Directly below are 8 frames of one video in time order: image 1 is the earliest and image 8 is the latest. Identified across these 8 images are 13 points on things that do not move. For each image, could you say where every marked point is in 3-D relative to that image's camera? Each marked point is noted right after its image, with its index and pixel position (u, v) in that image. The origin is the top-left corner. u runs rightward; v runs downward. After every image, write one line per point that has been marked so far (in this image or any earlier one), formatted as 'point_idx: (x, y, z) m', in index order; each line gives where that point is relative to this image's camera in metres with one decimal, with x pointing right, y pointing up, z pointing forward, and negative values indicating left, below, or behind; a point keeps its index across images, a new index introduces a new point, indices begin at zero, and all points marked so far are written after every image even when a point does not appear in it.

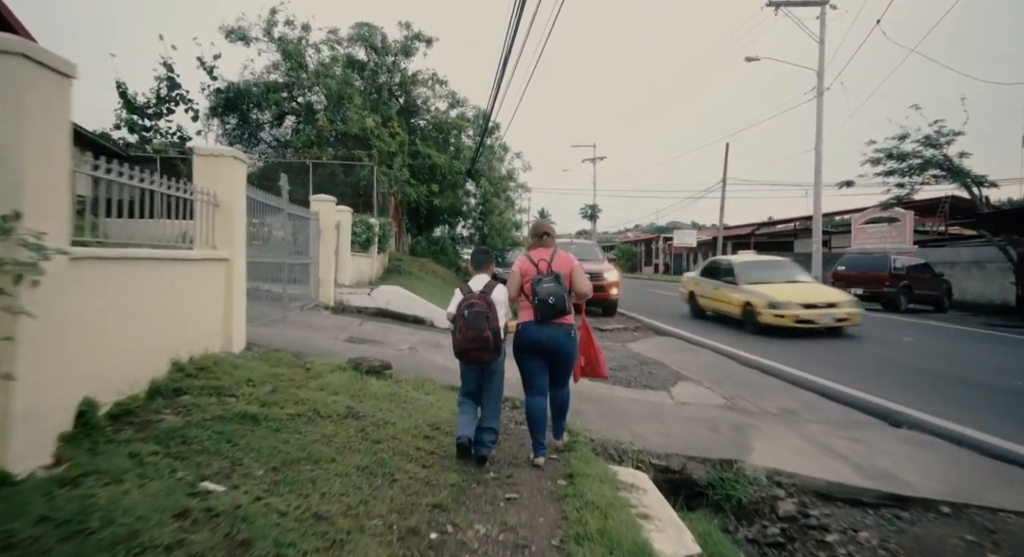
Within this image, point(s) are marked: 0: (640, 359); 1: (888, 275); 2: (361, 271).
0: (+2.0, -1.3, +8.2) m
1: (+11.2, +0.1, +15.3) m
2: (-3.7, +0.2, +12.2) m
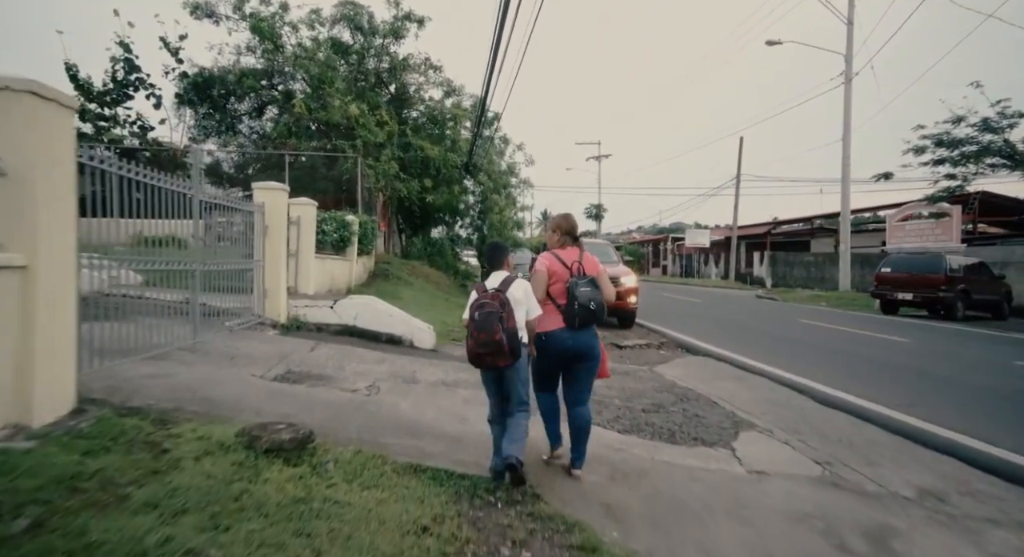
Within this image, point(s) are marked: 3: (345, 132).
0: (+2.0, -1.4, +6.4) m
1: (+11.3, 0.0, +13.4) m
2: (-3.7, 0.0, +10.3) m
3: (-5.9, +5.1, +17.7) m
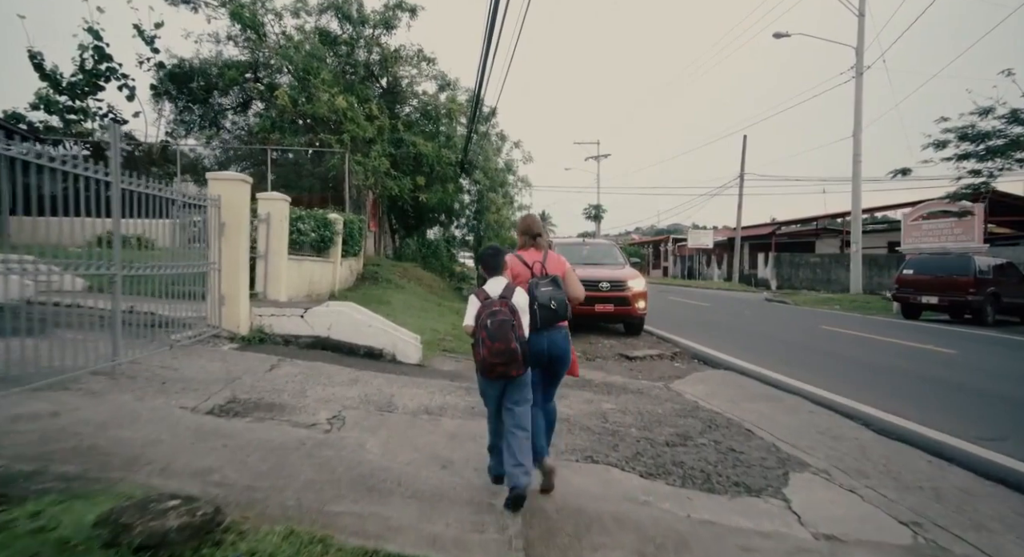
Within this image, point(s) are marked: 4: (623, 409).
0: (+2.0, -1.4, +5.4) m
1: (+11.2, 0.0, +12.5) m
2: (-3.7, 0.0, +9.4) m
3: (-5.9, +5.0, +16.7) m
4: (+1.2, -1.4, +5.6) m
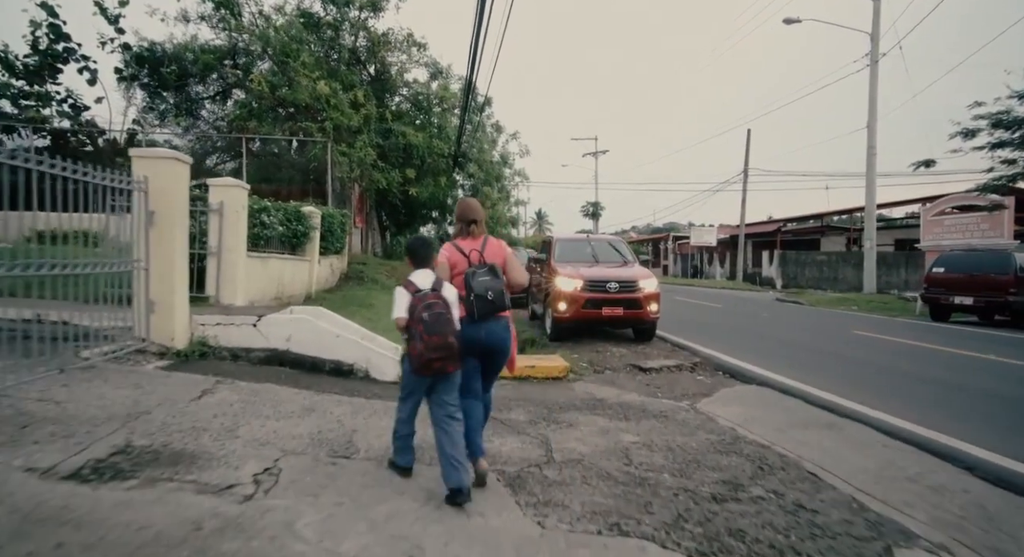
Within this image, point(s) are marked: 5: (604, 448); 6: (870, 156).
0: (+2.0, -1.4, +4.3) m
1: (+11.1, 0.0, +11.4) m
2: (-3.8, 0.0, +8.2) m
3: (-6.1, +5.0, +15.6) m
4: (+1.2, -1.4, +4.5) m
5: (+0.7, -1.4, +4.2) m
6: (+13.9, +4.8, +19.9) m
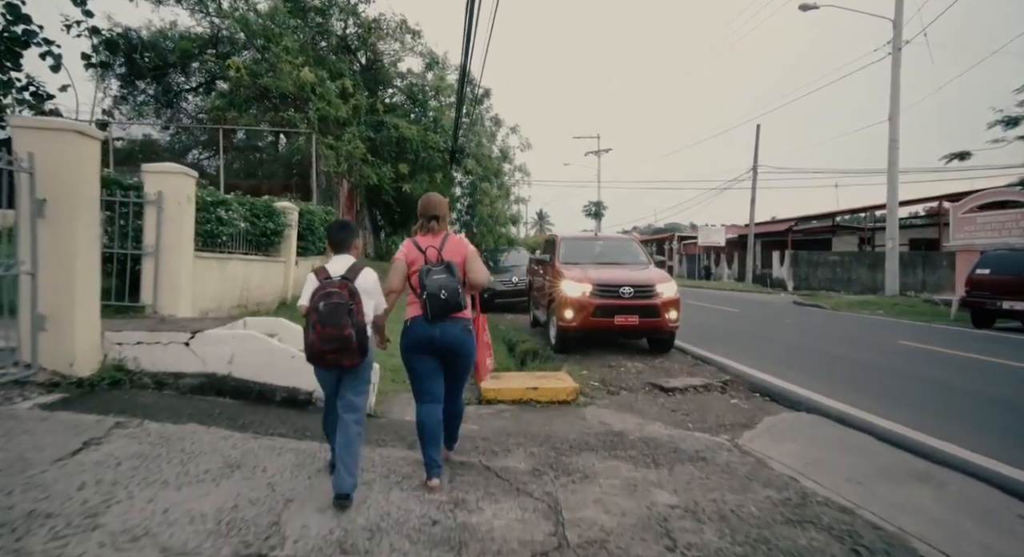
0: (+2.0, -1.5, +3.2) m
1: (+11.1, -0.1, +10.3) m
2: (-3.8, -0.1, +7.1) m
3: (-6.1, +5.0, +14.5) m
4: (+1.2, -1.5, +3.3) m
5: (+0.7, -1.4, +3.1) m
6: (+13.9, +4.7, +18.8) m
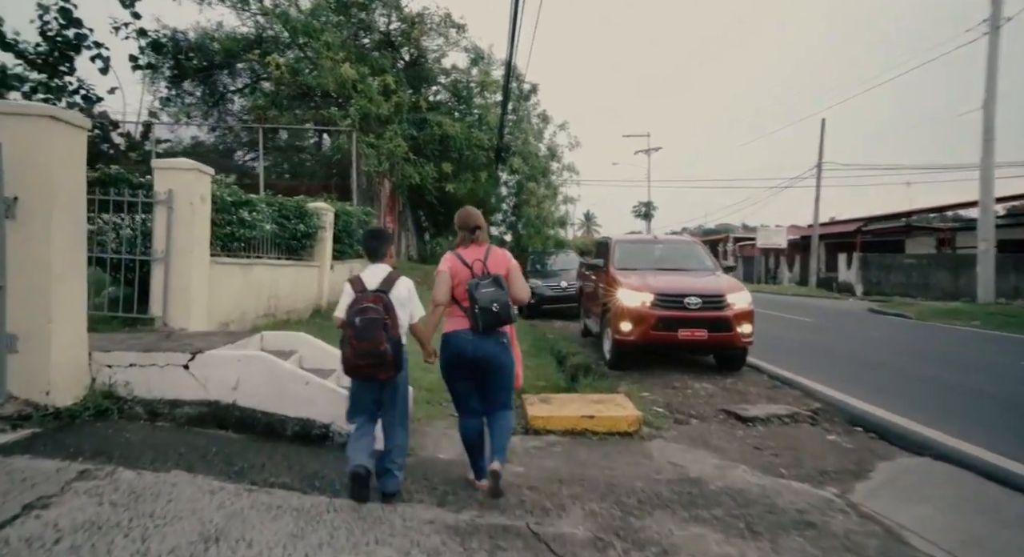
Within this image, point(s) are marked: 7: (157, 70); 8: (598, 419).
0: (+2.2, -1.6, +2.2) m
1: (+12.0, -0.2, +8.5) m
2: (-3.1, -0.2, +6.6) m
3: (-4.8, +4.9, +14.1) m
4: (+1.5, -1.6, +2.4) m
5: (+1.0, -1.5, +2.2) m
6: (+15.5, +4.5, +16.7) m
7: (-9.7, +5.7, +13.9) m
8: (+0.8, -1.4, +5.1) m
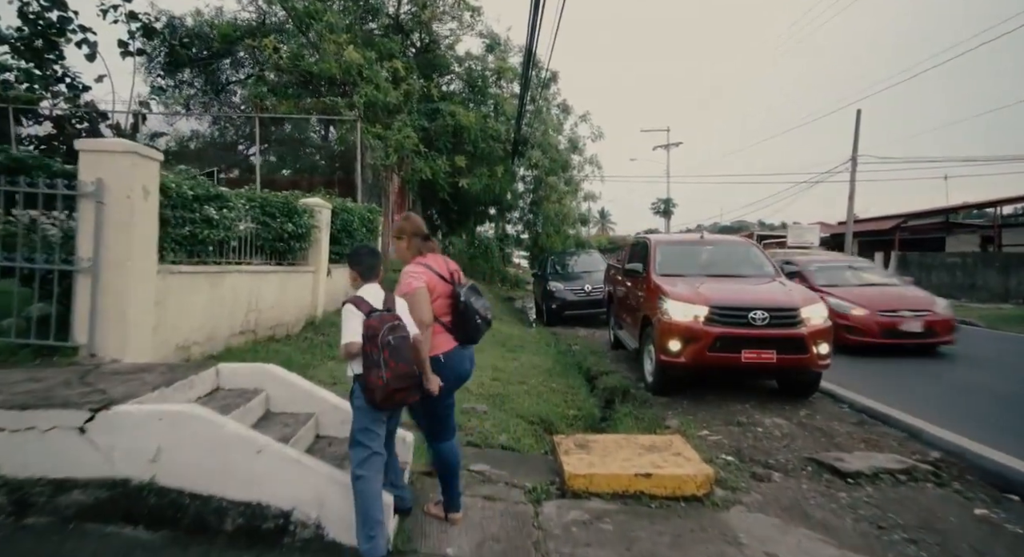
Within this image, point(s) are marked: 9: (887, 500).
0: (+2.4, -1.7, +0.9) m
1: (+12.3, -0.3, +7.0) m
2: (-2.9, -0.3, +5.5) m
3: (-4.3, +4.8, +13.0) m
4: (+1.6, -1.7, +1.2) m
5: (+1.2, -1.7, +1.0) m
6: (+16.0, +4.4, +15.1) m
7: (-9.2, +5.6, +12.9) m
8: (+1.1, -1.5, +3.9) m
9: (+2.7, -1.7, +3.8) m
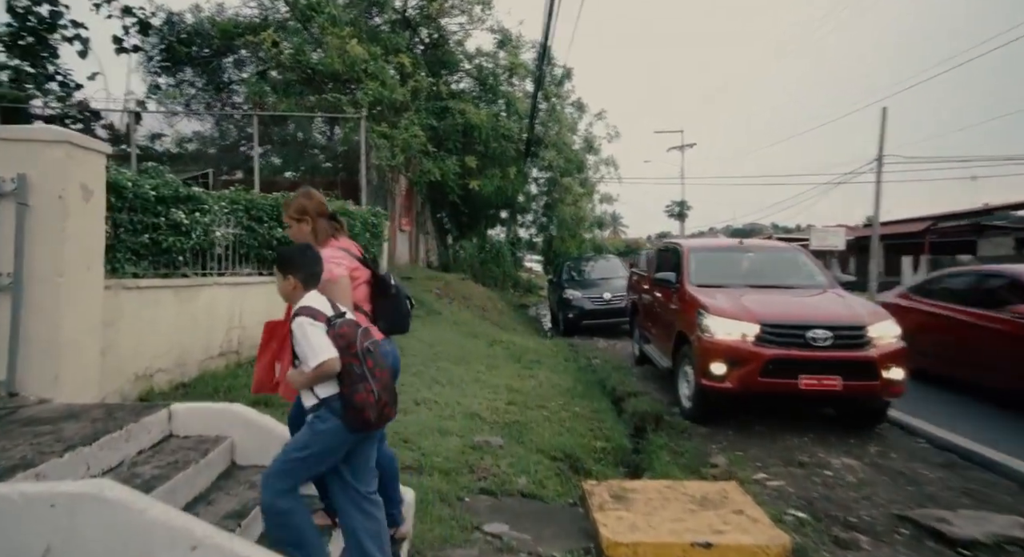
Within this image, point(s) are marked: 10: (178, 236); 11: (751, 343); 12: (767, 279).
0: (+2.5, -1.8, +0.1) m
1: (+12.5, -0.5, +5.9) m
2: (-2.7, -0.4, +4.7) m
3: (-4.0, +4.6, +12.3) m
4: (+1.7, -1.8, +0.3) m
5: (+1.3, -1.8, +0.1) m
6: (+16.4, +4.3, +14.0) m
7: (-8.8, +5.4, +12.4) m
8: (+1.2, -1.6, +3.0) m
9: (+2.9, -1.8, +3.0) m
10: (-2.8, +0.4, +4.3) m
11: (+2.4, -0.6, +5.1) m
12: (+3.2, 0.0, +6.3) m
